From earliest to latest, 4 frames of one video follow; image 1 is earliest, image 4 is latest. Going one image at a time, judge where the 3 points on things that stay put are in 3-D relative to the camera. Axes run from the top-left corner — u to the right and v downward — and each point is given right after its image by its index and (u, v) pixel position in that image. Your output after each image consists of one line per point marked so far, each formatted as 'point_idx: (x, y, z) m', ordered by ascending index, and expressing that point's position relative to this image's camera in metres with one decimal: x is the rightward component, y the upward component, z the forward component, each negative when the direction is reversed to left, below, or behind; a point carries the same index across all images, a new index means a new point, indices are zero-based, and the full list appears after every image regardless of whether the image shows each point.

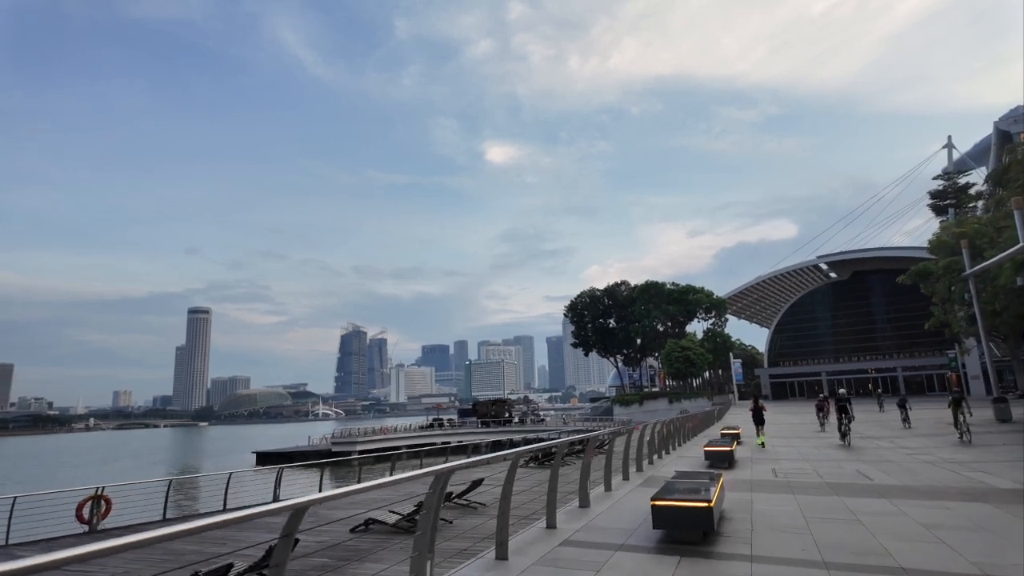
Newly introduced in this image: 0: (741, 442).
0: (+6.9, -4.9, +17.4) m
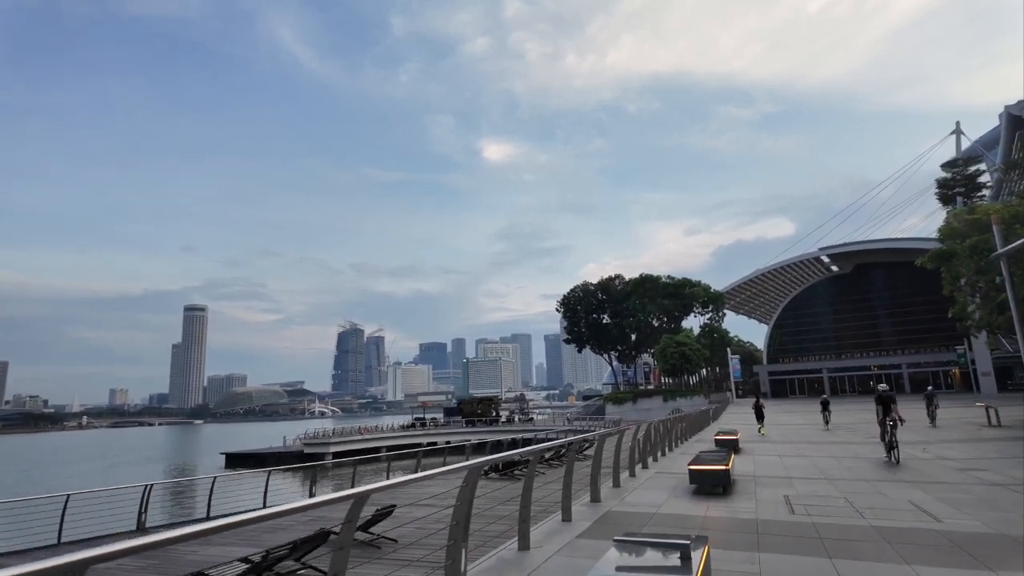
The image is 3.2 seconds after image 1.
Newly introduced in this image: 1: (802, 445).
0: (+6.2, -4.5, +15.9) m
1: (+9.1, -5.0, +18.1) m
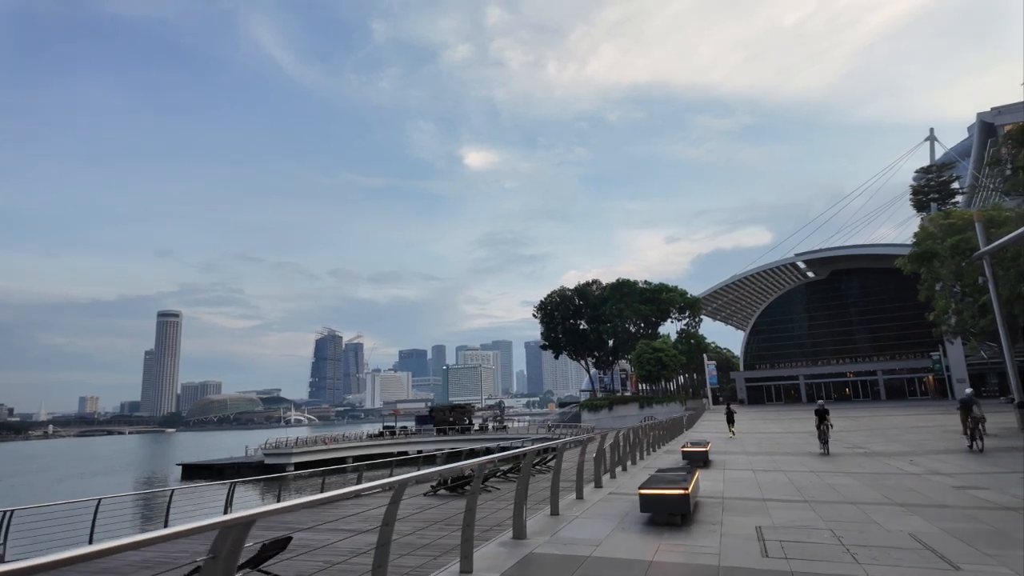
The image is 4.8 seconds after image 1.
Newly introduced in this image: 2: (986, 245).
0: (+5.3, -4.6, +15.3) m
1: (+8.2, -5.1, +17.6) m
2: (+8.9, +0.8, +10.8) m
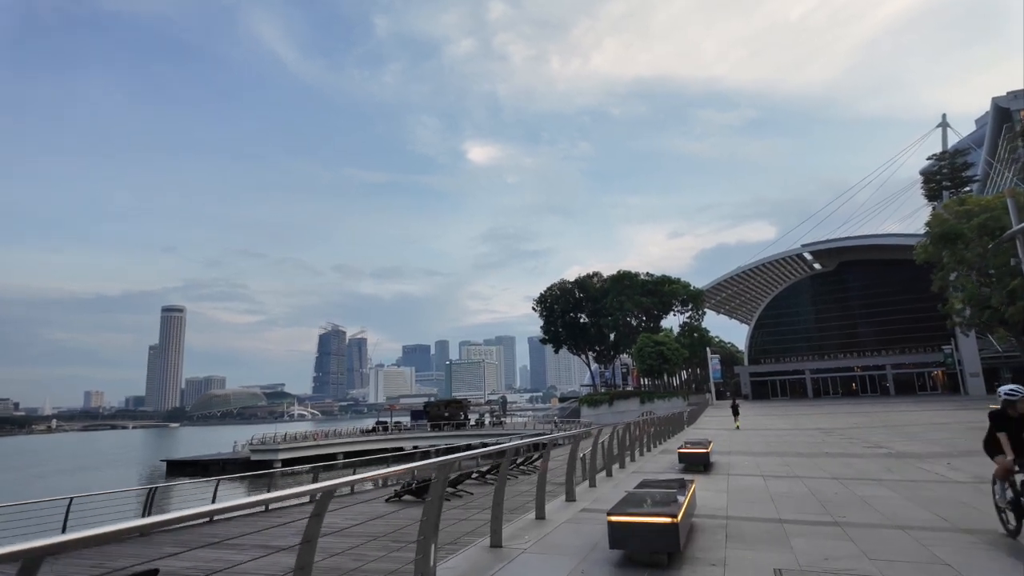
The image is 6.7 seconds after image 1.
0: (+5.0, -4.3, +14.4) m
1: (+7.9, -4.7, +16.6) m
2: (+8.6, +1.1, +9.8) m
